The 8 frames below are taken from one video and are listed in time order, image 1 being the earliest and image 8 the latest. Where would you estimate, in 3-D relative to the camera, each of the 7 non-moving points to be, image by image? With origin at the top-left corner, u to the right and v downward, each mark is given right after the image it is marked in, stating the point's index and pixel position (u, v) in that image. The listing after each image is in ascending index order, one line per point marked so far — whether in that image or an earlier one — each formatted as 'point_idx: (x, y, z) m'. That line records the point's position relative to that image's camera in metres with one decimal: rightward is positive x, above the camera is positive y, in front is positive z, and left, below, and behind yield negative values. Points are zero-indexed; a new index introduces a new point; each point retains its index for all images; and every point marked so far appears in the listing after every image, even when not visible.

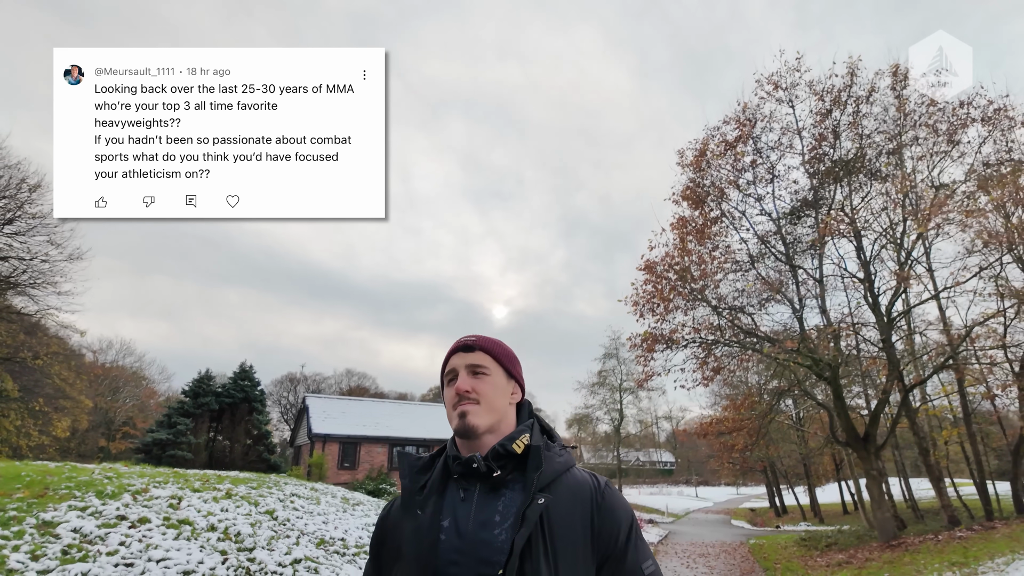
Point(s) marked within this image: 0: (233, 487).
0: (-3.6, -2.6, +7.2) m
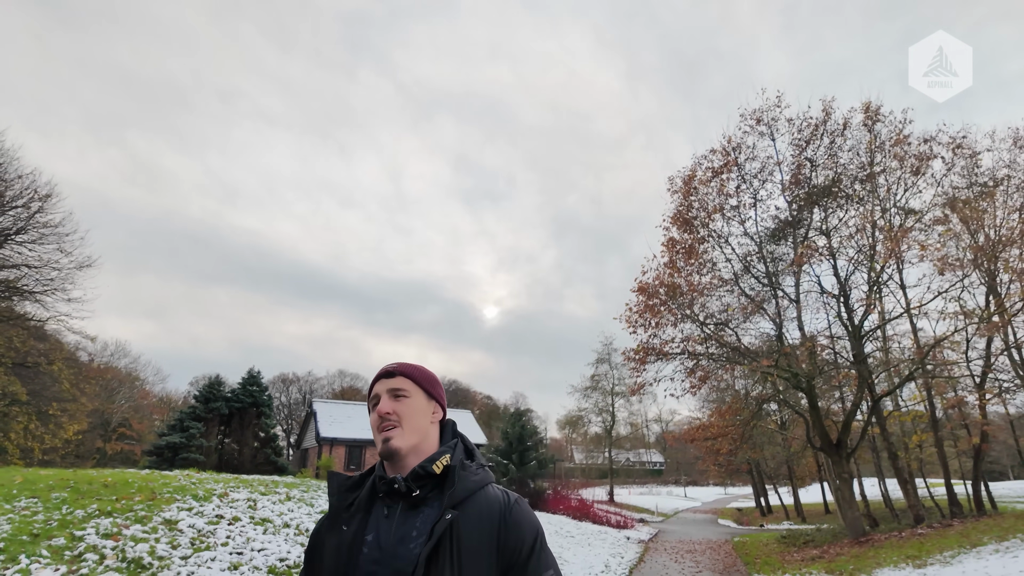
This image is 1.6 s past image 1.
0: (-3.4, -3.1, +8.2) m
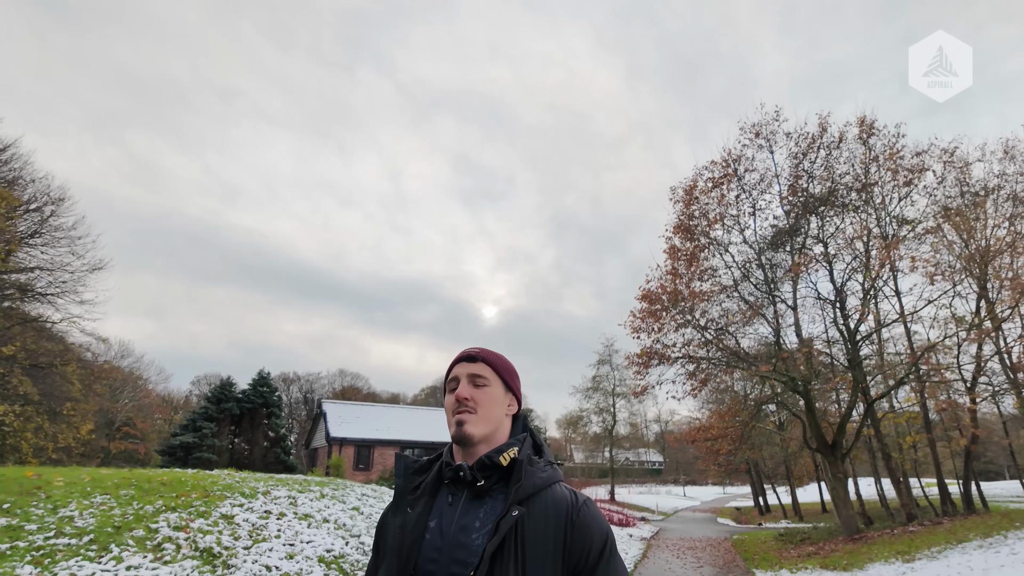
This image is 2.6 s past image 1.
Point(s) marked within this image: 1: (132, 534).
0: (-3.1, -3.3, +8.8) m
1: (-3.5, -2.3, +5.0) m
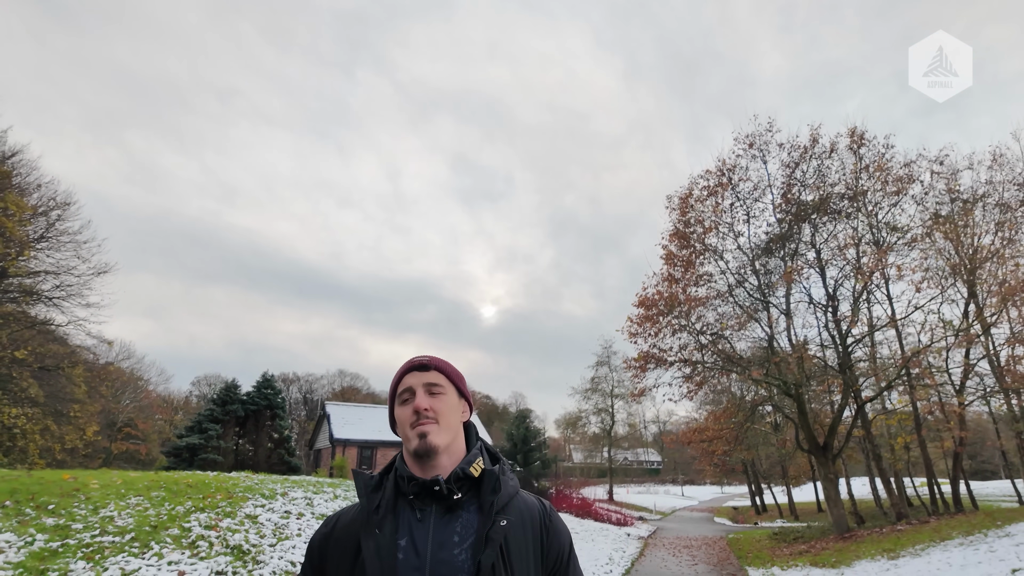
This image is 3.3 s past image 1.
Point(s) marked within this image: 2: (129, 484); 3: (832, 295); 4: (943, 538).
0: (-3.1, -3.5, +9.3) m
1: (-3.5, -2.5, +5.5) m
2: (-4.7, -2.4, +6.6) m
3: (+10.6, -0.2, +17.9) m
4: (+9.0, -5.2, +11.3) m
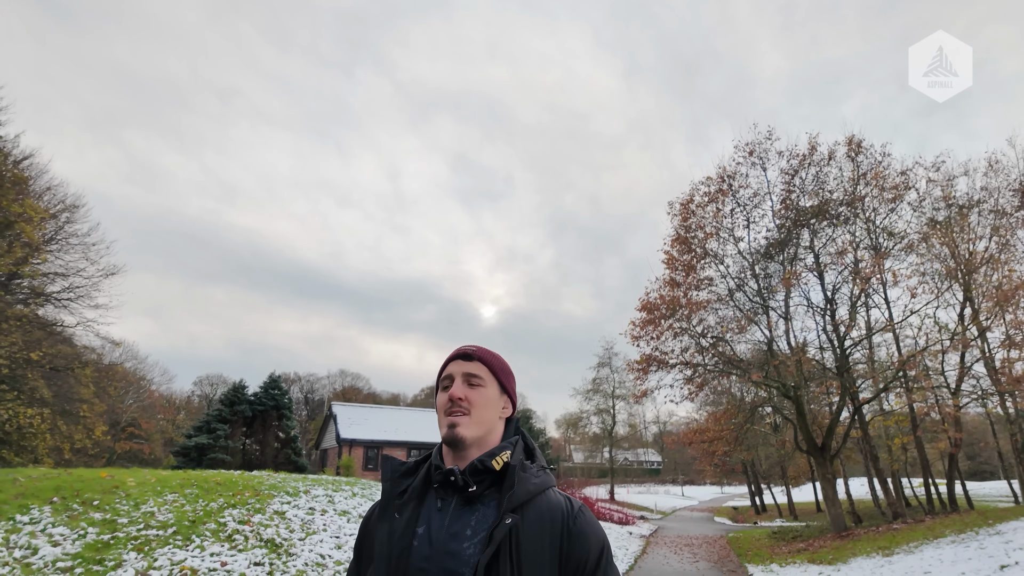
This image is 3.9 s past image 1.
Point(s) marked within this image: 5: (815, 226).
0: (-2.9, -3.6, +9.6) m
1: (-3.3, -2.6, +5.9) m
2: (-4.5, -2.5, +7.0) m
3: (+10.8, -0.4, +18.3) m
4: (+9.2, -5.4, +11.7) m
5: (+9.8, +2.0, +17.6) m
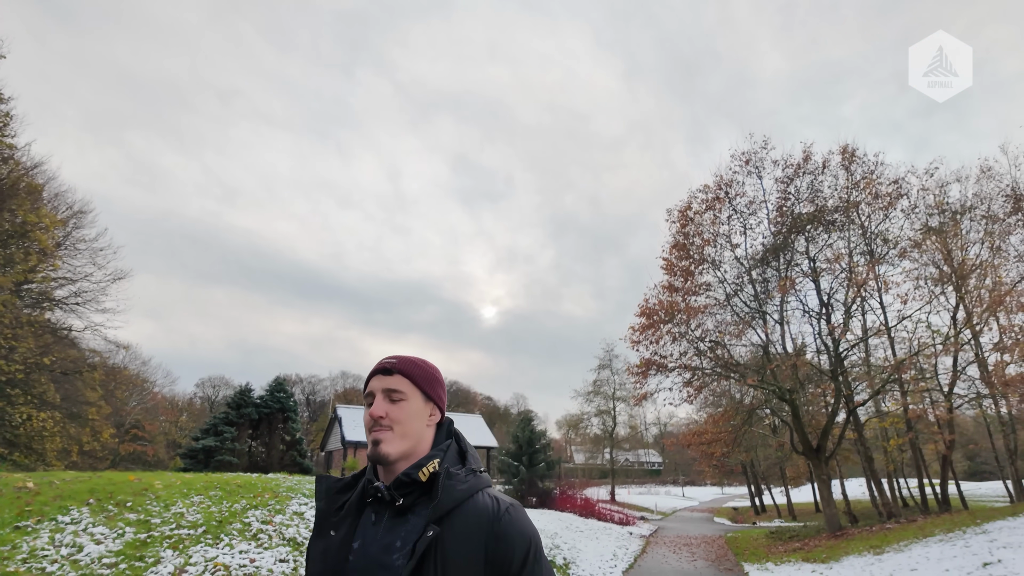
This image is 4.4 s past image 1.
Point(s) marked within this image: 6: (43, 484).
0: (-2.8, -3.8, +10.1) m
1: (-3.2, -2.8, +6.3) m
2: (-4.4, -2.7, +7.4) m
3: (+10.8, -0.5, +18.7) m
4: (+9.3, -5.5, +12.1) m
5: (+9.9, +1.8, +18.0) m
6: (-5.9, -2.5, +6.9) m
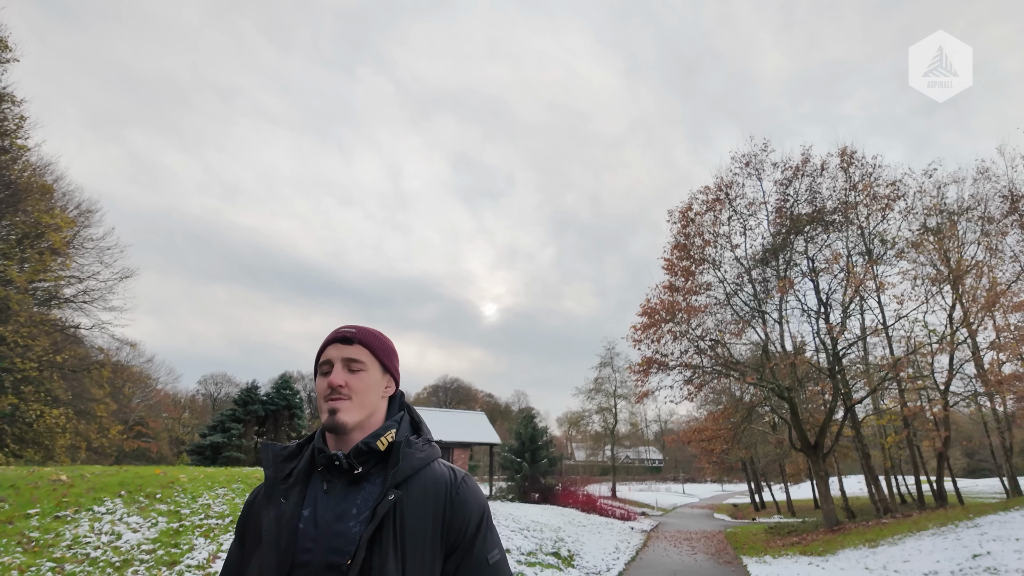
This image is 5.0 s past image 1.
0: (-2.7, -3.8, +10.4) m
1: (-3.1, -2.8, +6.6) m
2: (-4.3, -2.7, +7.7) m
3: (+11.0, -0.5, +19.0) m
4: (+9.4, -5.5, +12.5) m
5: (+10.0, +1.9, +18.3) m
6: (-5.8, -2.5, +7.2) m
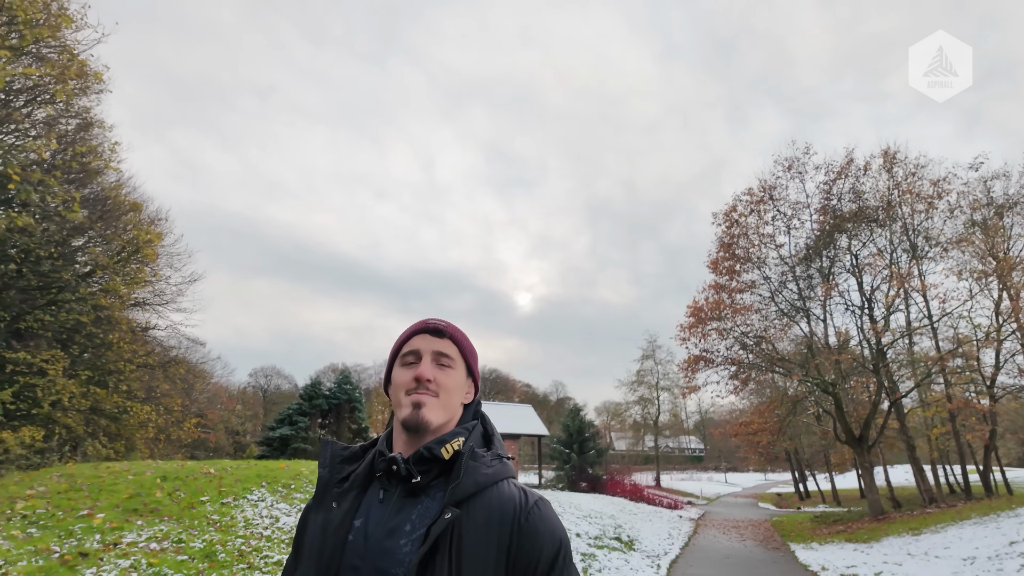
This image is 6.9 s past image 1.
0: (-1.3, -4.1, +11.7) m
1: (-2.0, -3.2, +7.9) m
2: (-3.1, -3.1, +9.1) m
3: (+12.8, -0.4, +19.4) m
4: (+10.9, -5.6, +13.0) m
5: (+11.8, +2.0, +18.7) m
6: (-4.7, -2.9, +8.7) m
